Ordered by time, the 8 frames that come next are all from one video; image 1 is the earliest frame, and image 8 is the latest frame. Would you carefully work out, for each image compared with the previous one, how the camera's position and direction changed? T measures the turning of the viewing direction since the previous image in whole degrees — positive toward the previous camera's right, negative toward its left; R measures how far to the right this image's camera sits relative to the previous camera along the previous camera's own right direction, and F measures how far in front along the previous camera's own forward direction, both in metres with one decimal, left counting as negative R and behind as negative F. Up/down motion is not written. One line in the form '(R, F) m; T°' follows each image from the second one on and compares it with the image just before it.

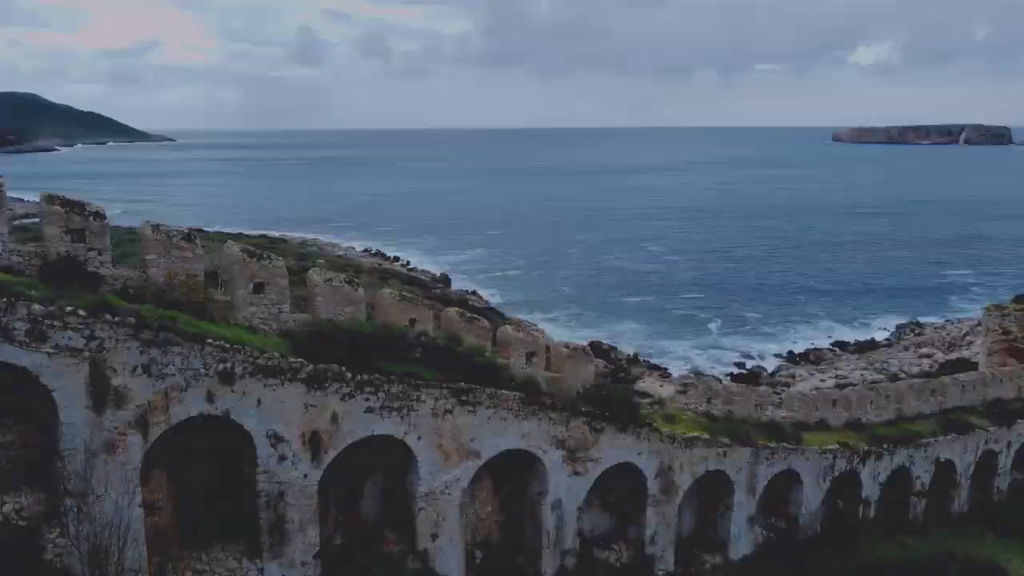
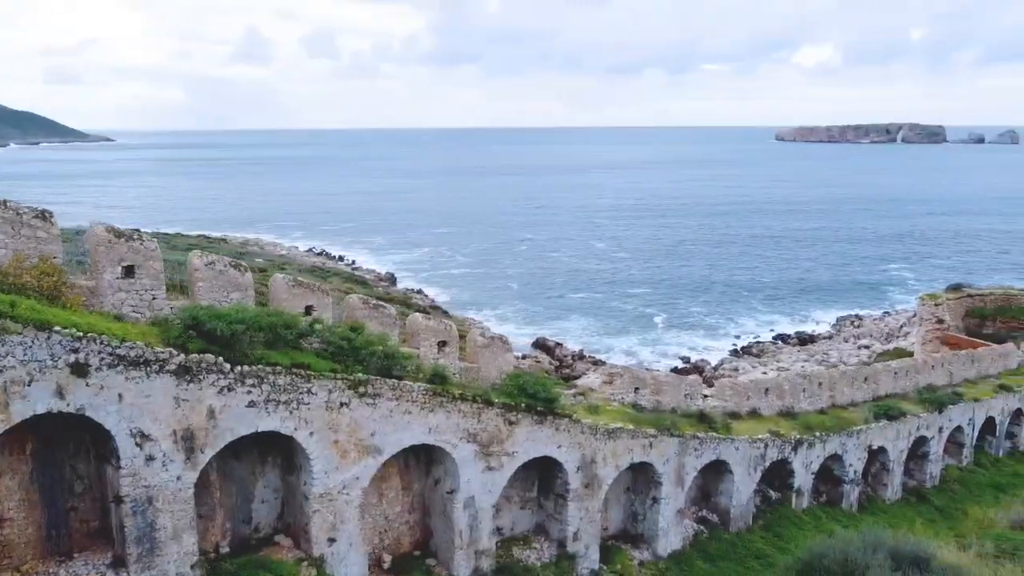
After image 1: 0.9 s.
(+0.6, +0.7) m; +3°
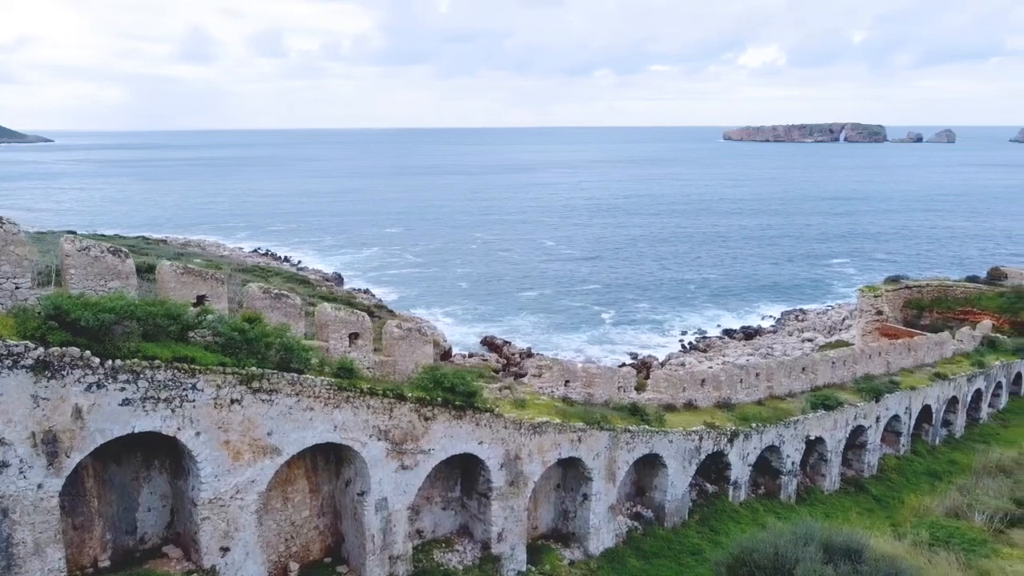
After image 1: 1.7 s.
(+0.5, +0.6) m; +3°
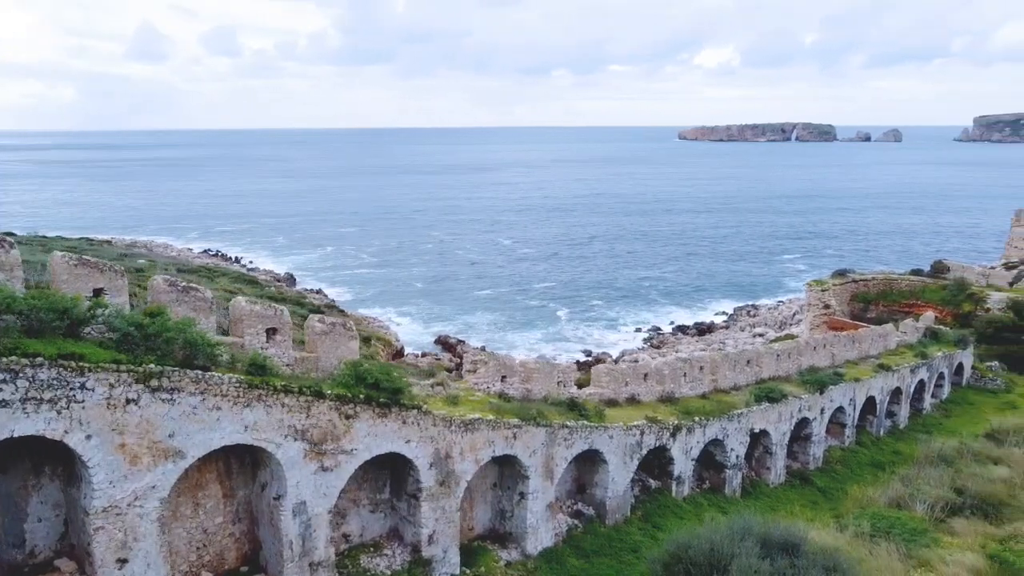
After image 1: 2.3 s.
(+0.4, +0.4) m; +3°
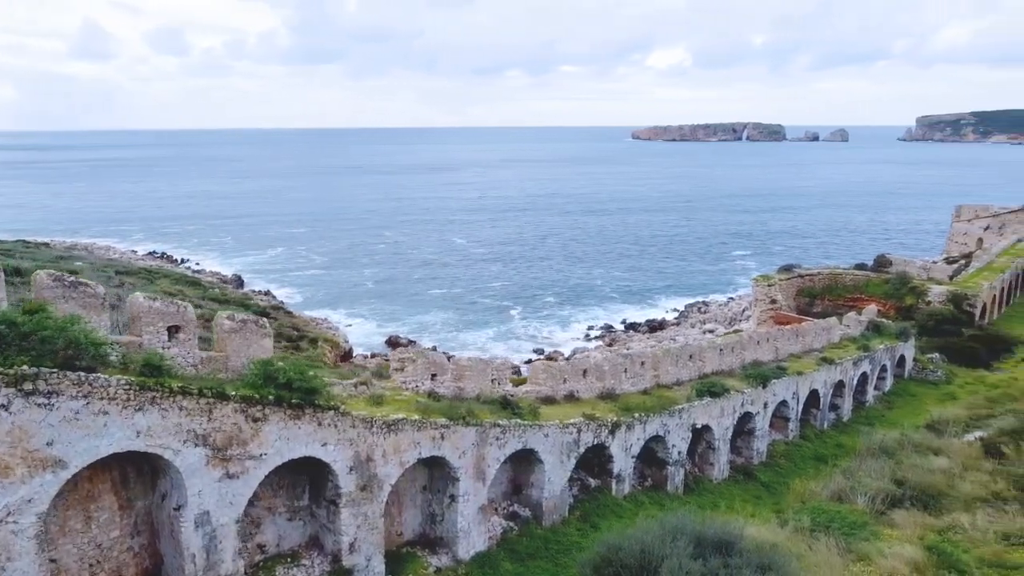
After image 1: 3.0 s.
(+0.4, +0.5) m; +3°
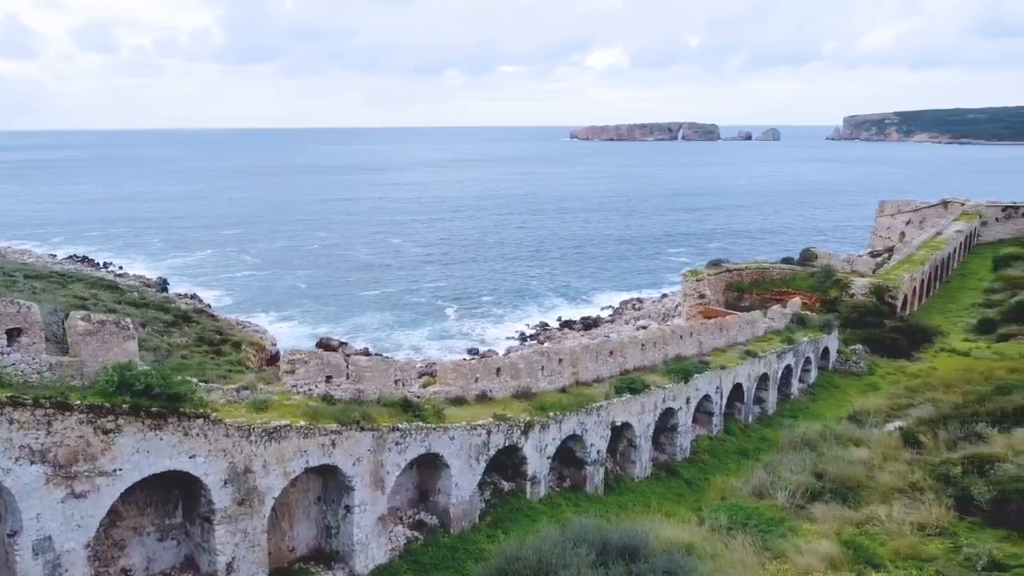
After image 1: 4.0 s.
(+0.6, +0.7) m; +4°
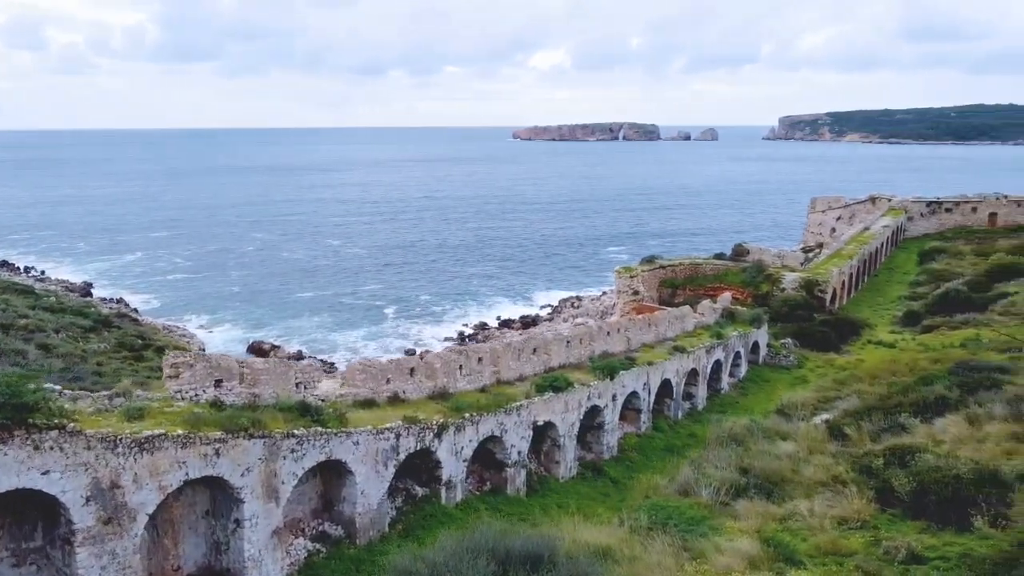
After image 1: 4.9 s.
(+0.6, +0.6) m; +4°
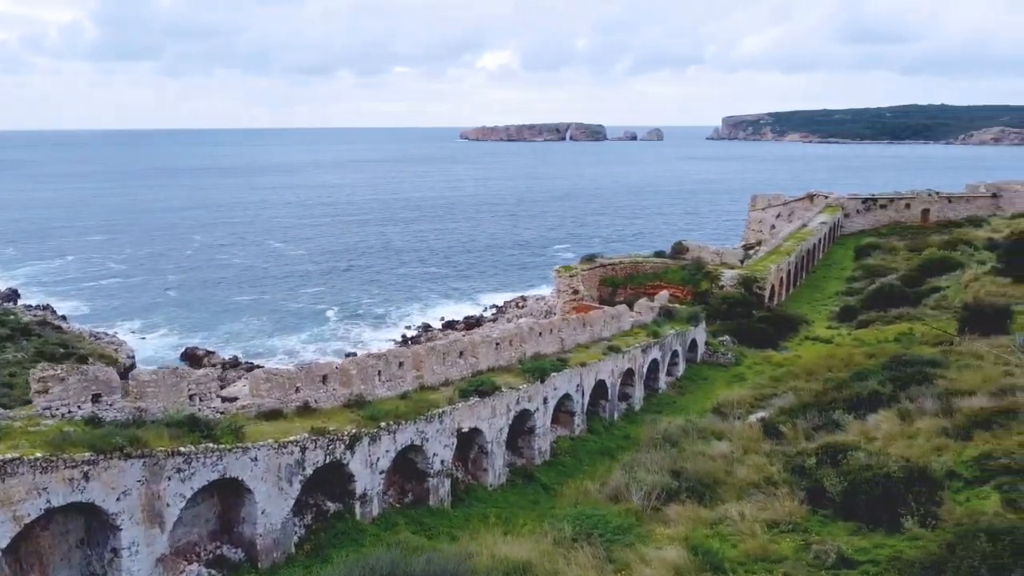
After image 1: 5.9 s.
(+0.5, +0.7) m; +3°
